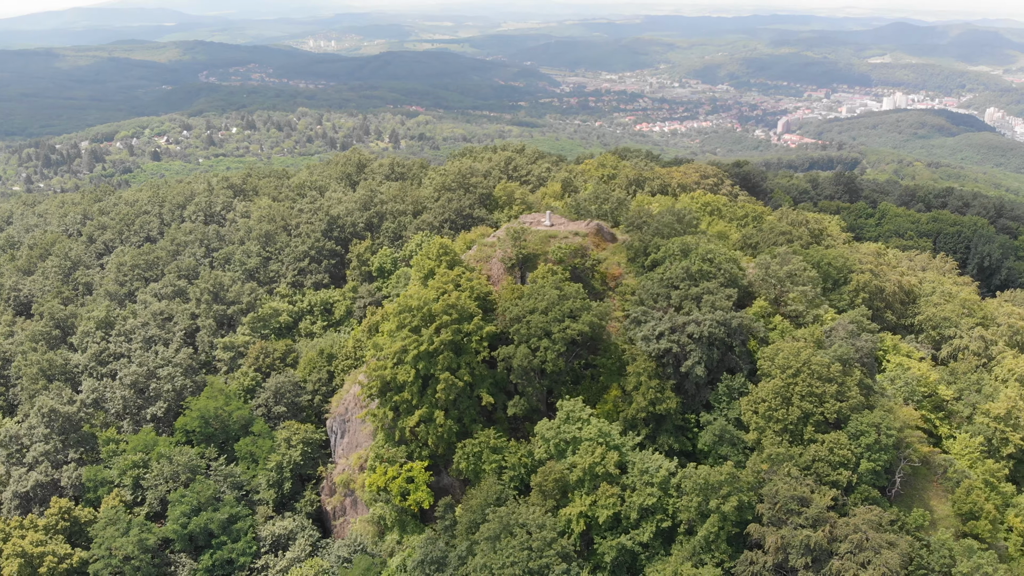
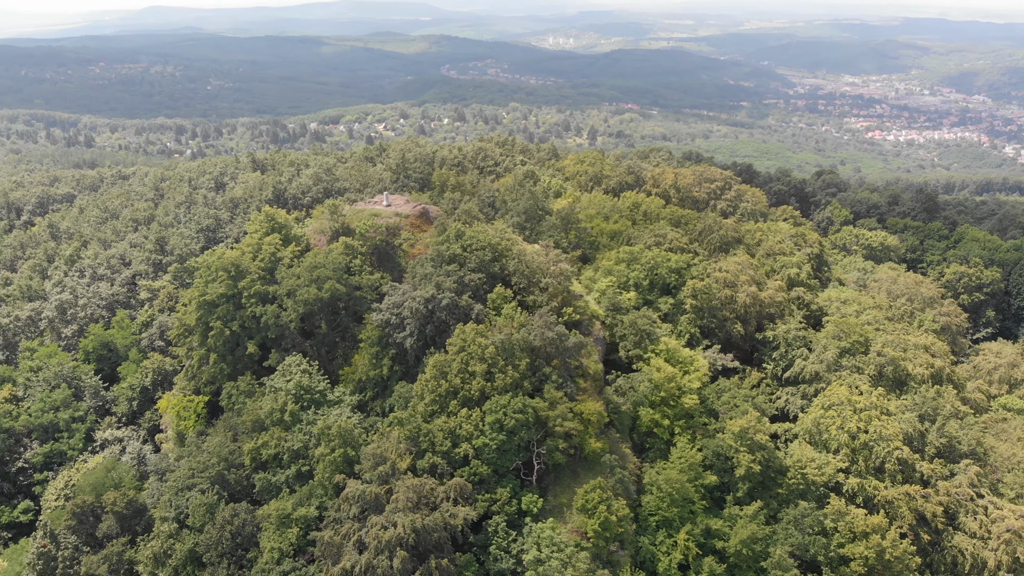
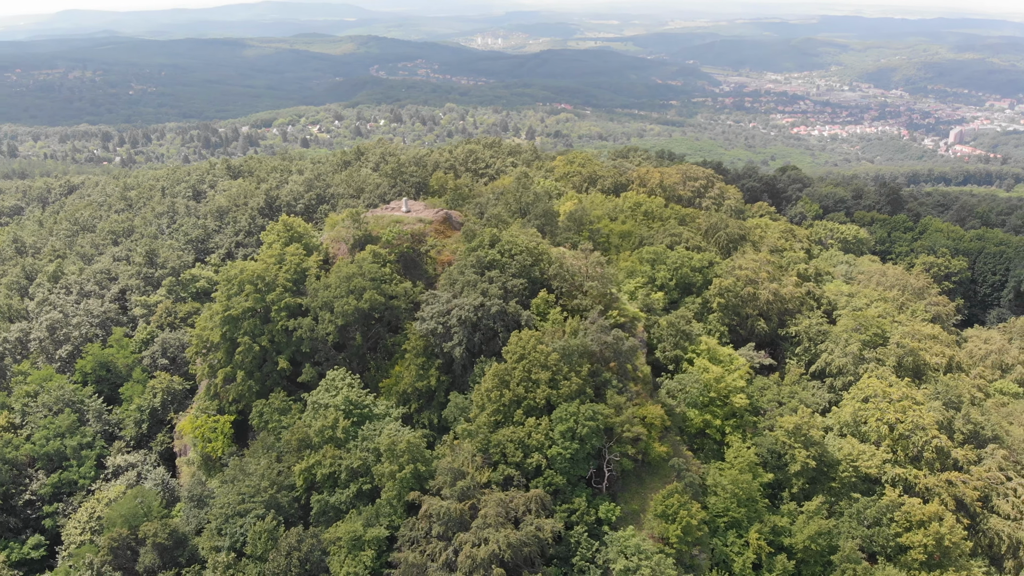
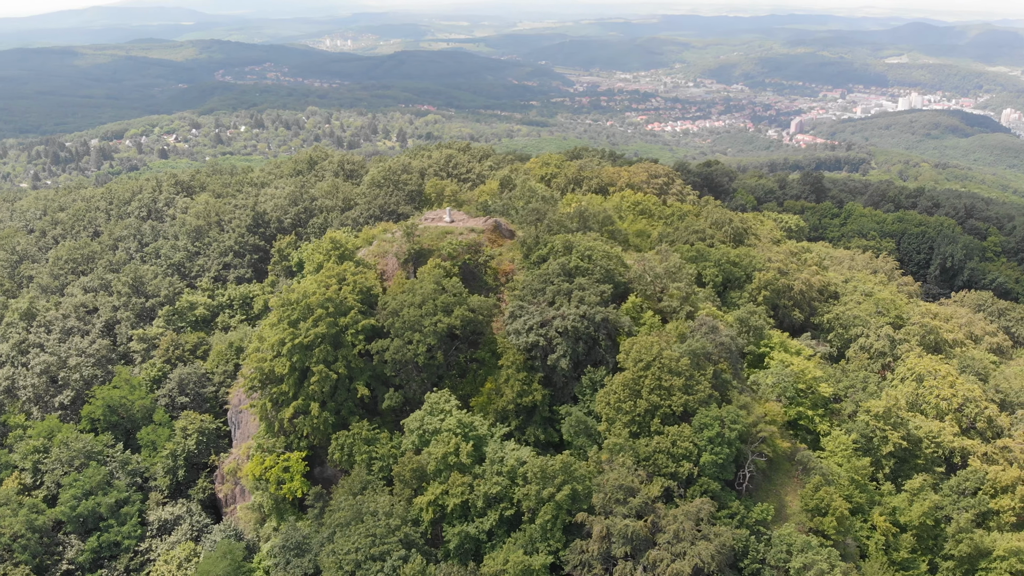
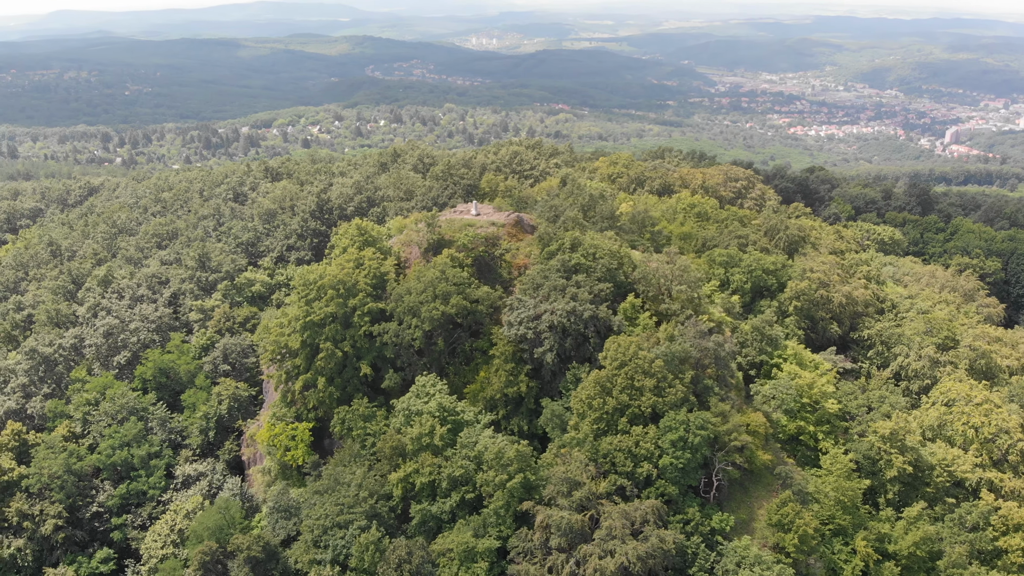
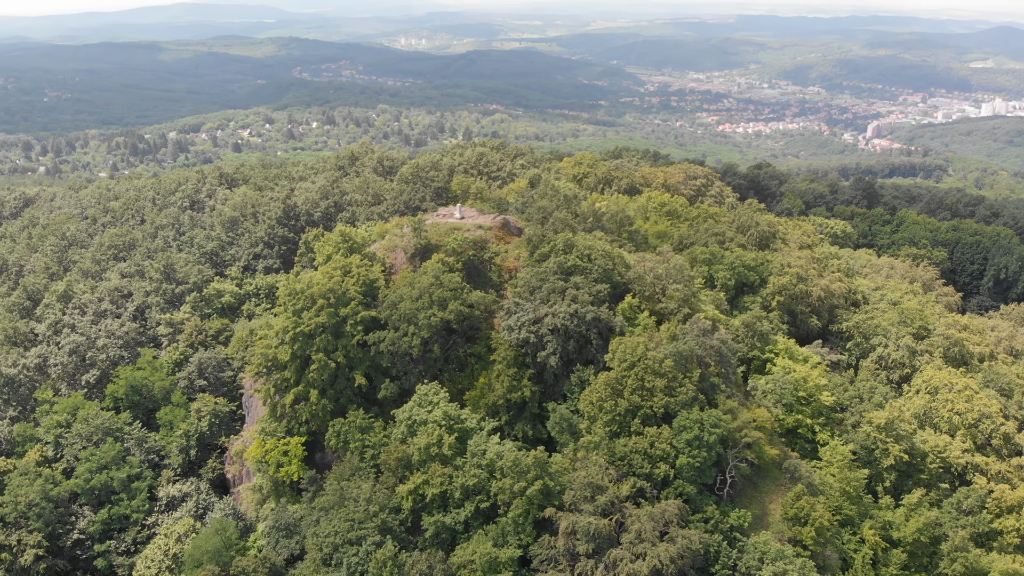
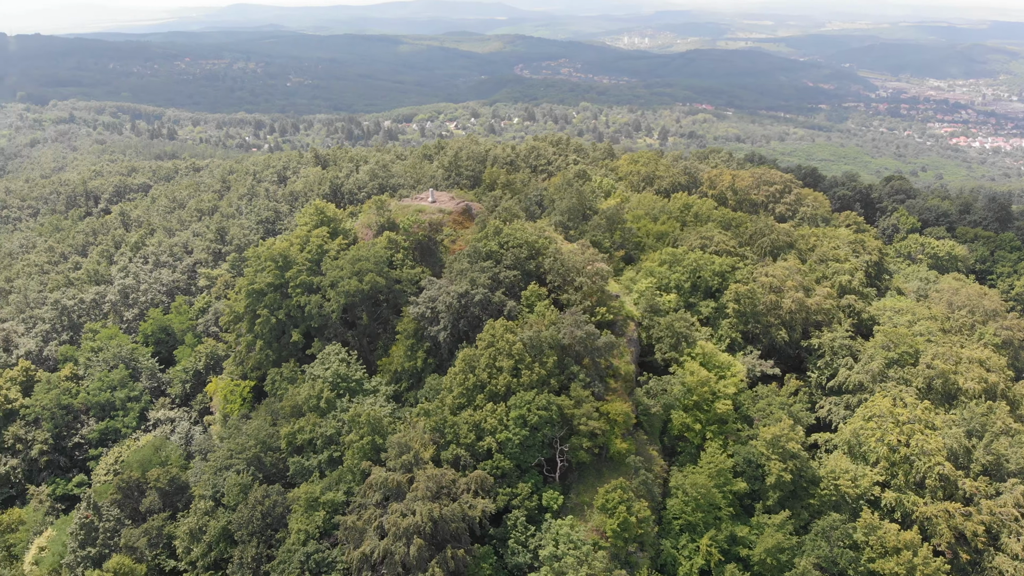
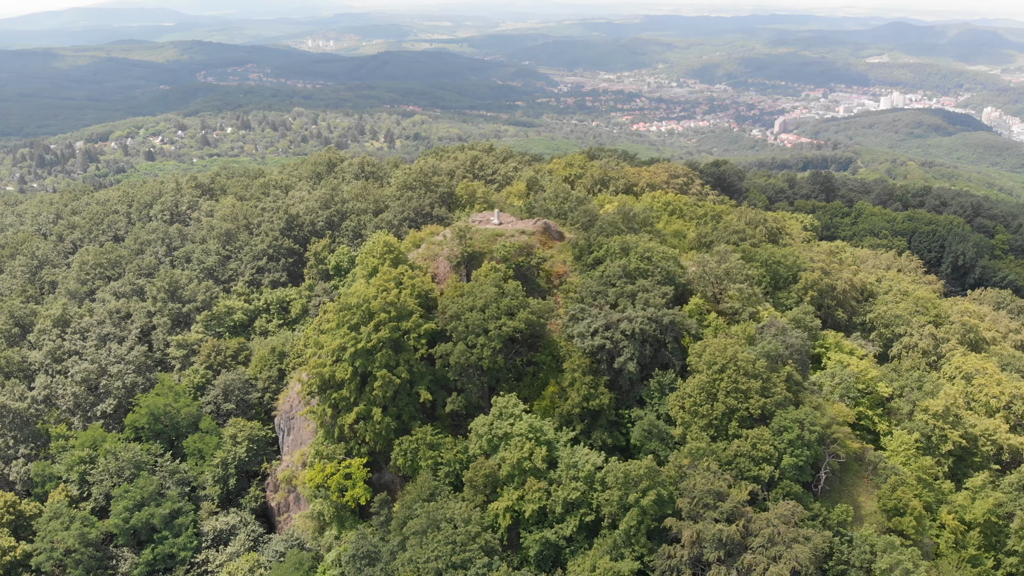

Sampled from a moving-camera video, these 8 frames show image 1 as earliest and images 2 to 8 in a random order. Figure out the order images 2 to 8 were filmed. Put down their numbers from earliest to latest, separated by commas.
8, 4, 6, 5, 3, 2, 7
